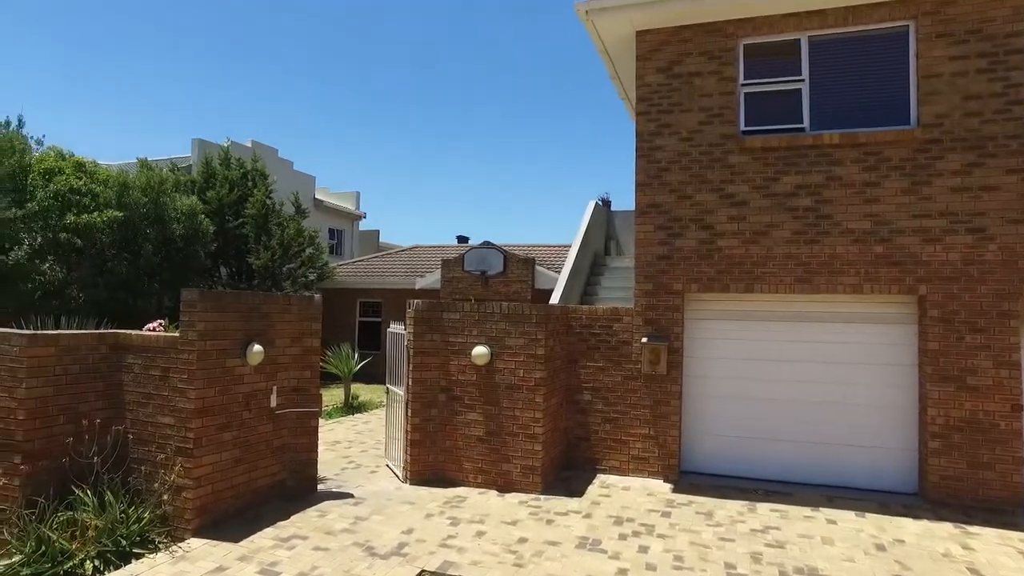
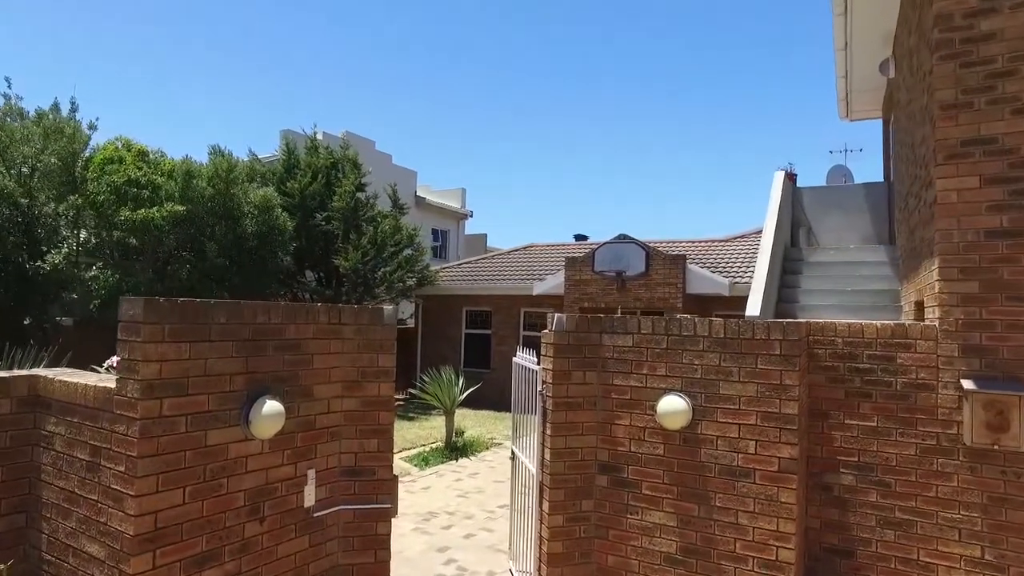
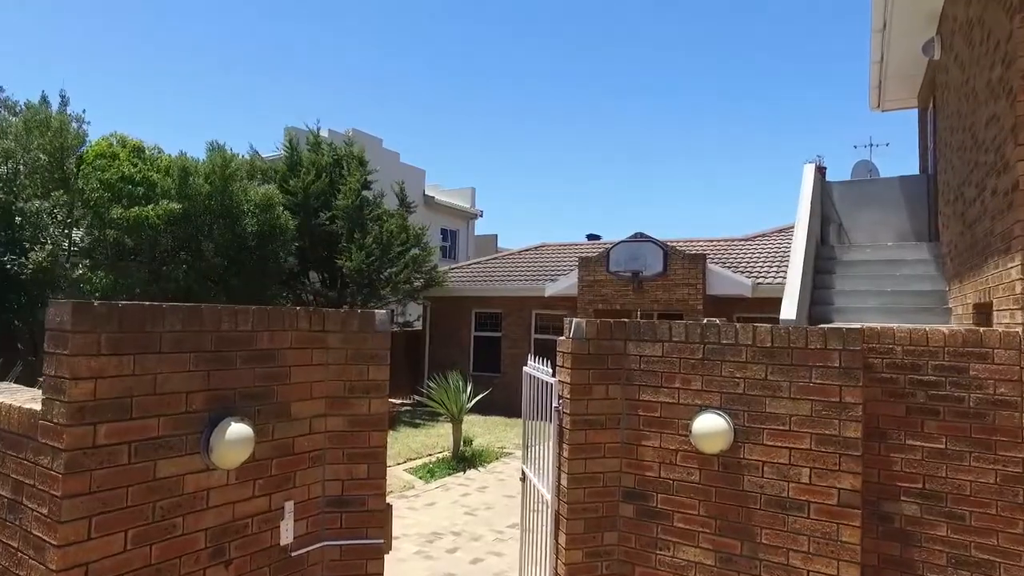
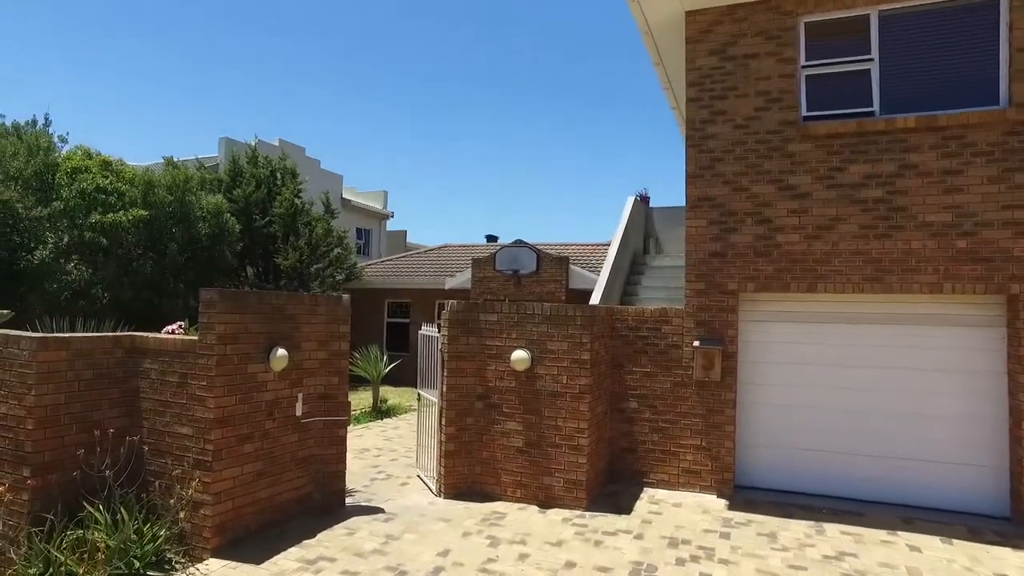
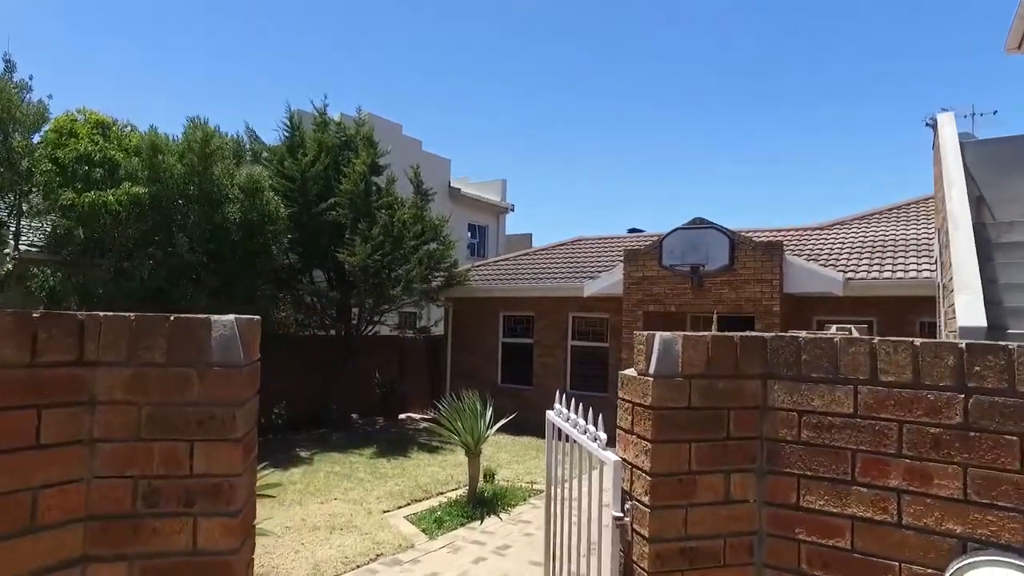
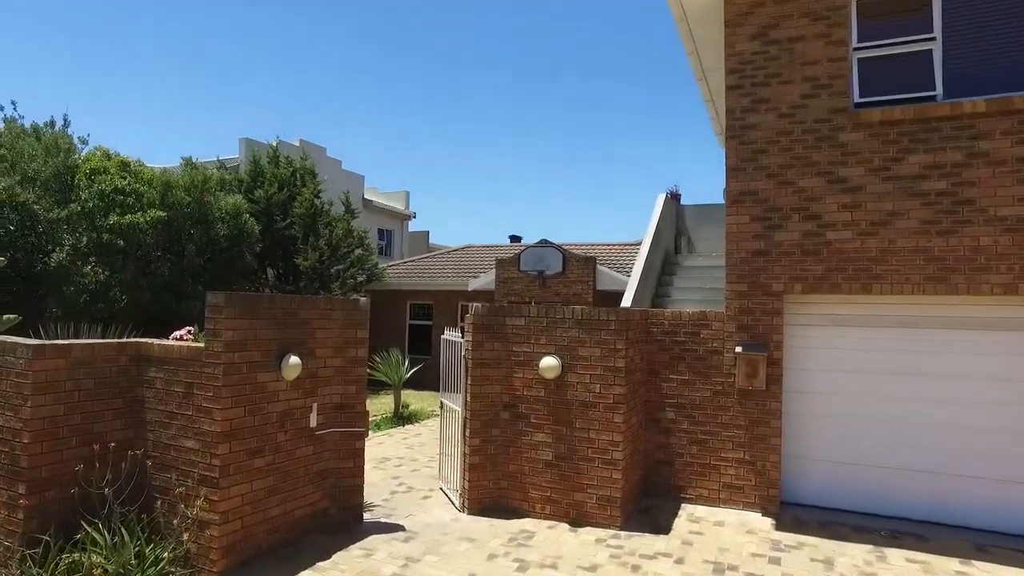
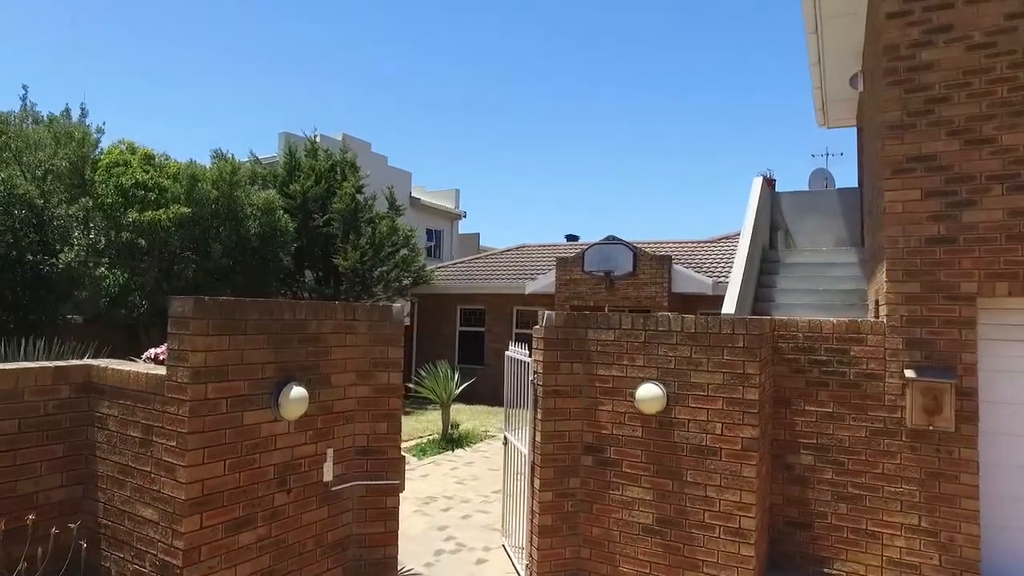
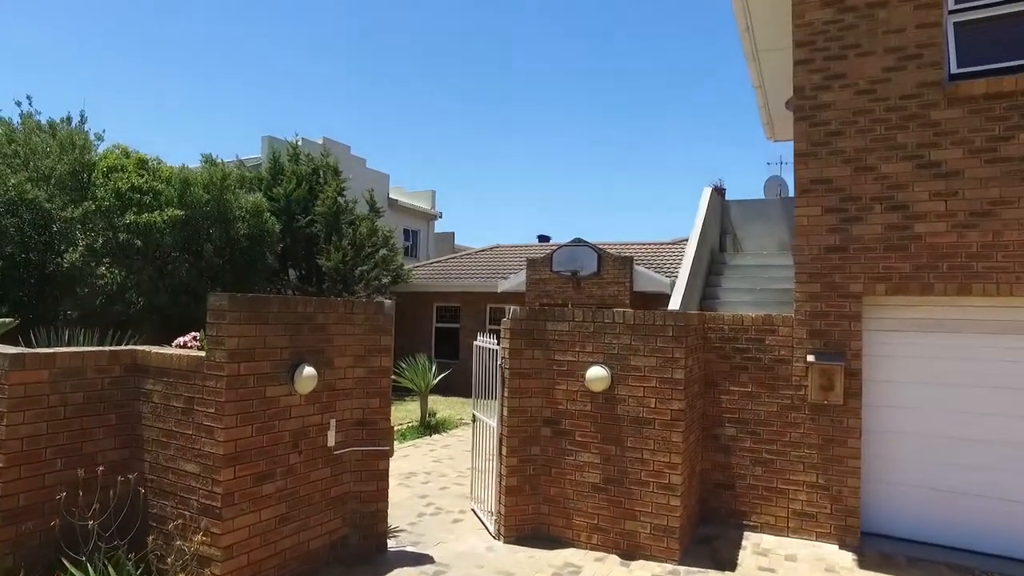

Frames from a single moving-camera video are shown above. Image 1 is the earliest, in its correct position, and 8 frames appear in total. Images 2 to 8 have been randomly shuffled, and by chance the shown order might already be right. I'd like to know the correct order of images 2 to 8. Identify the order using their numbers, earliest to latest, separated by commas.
4, 6, 8, 7, 2, 3, 5
